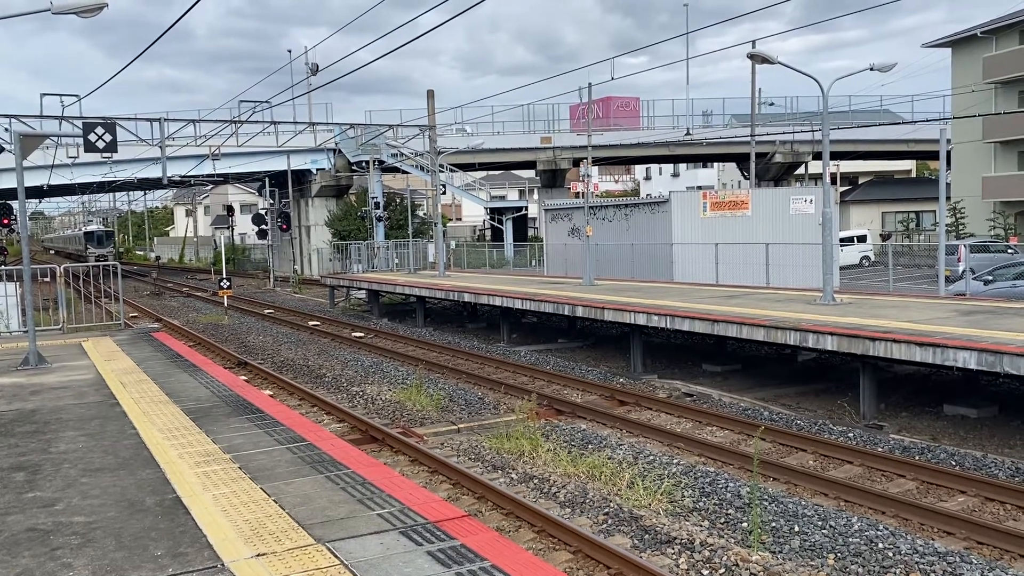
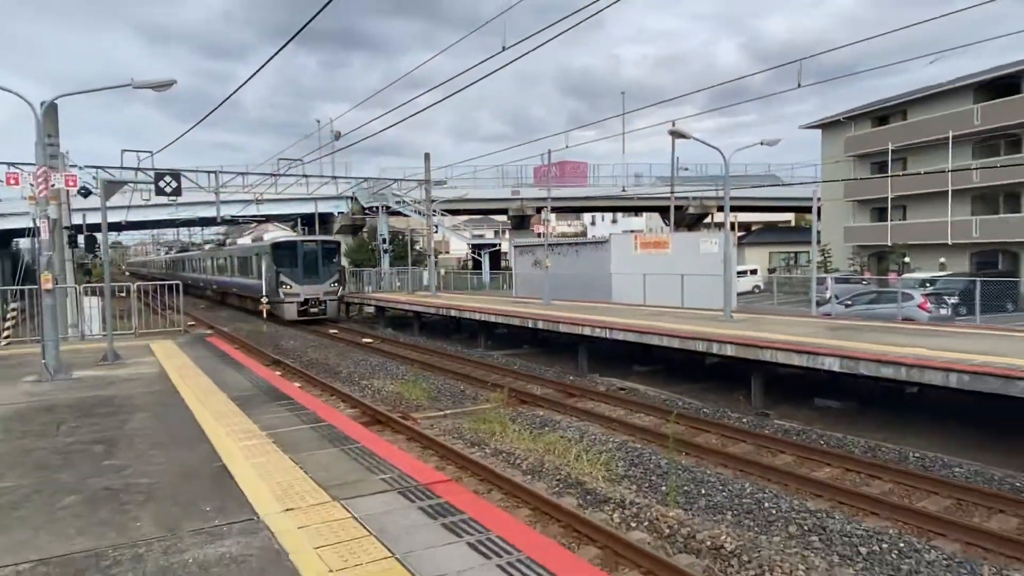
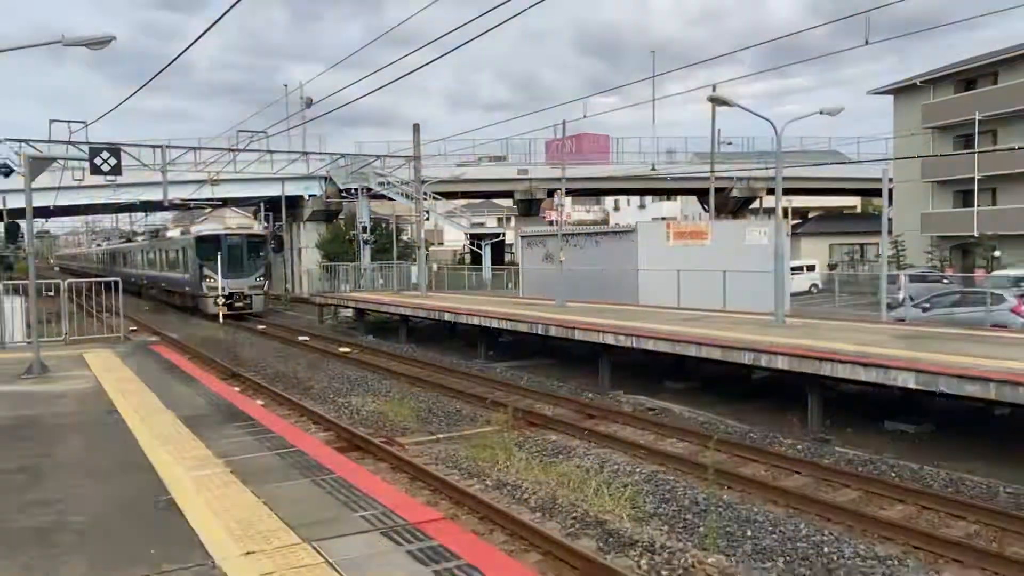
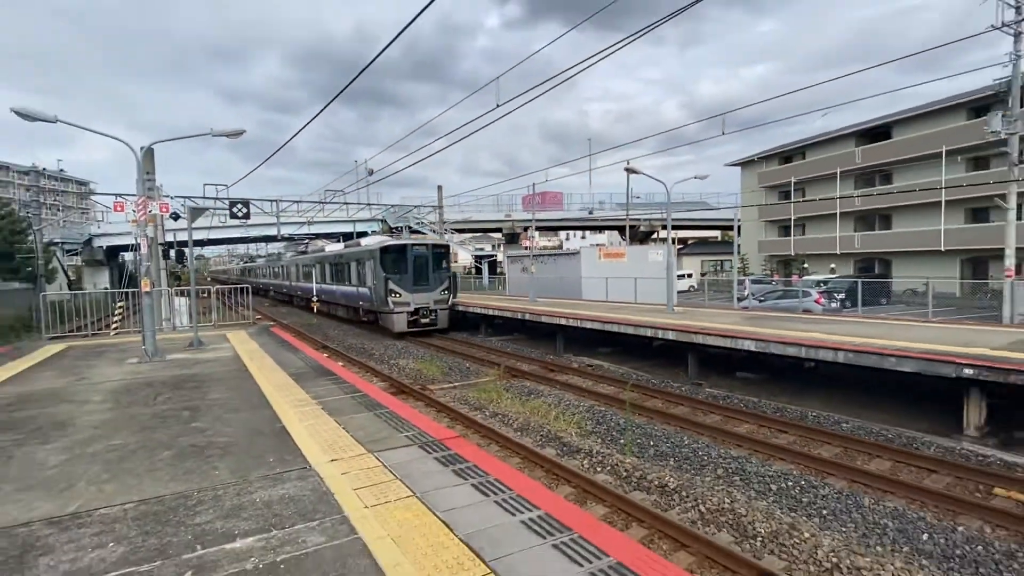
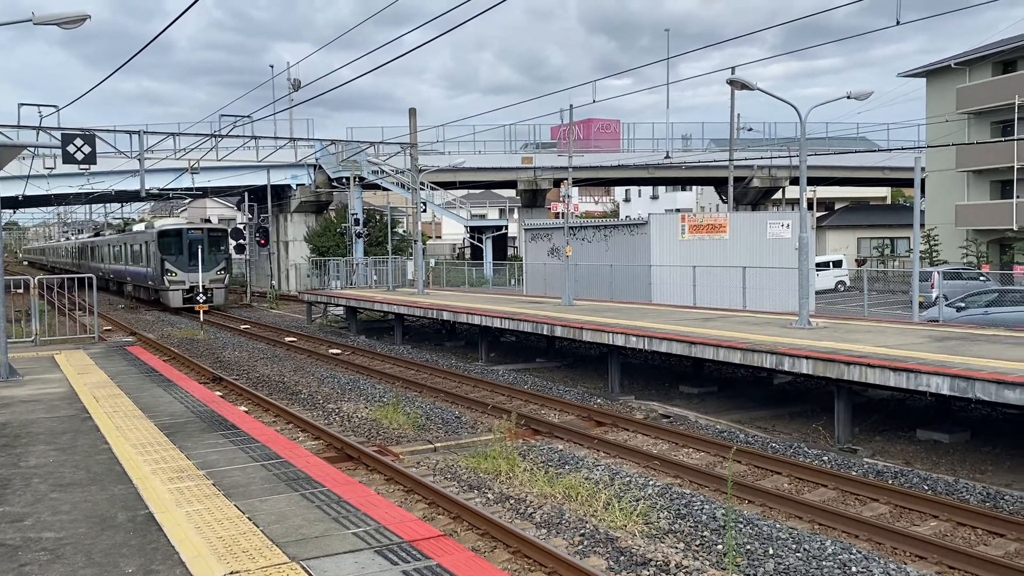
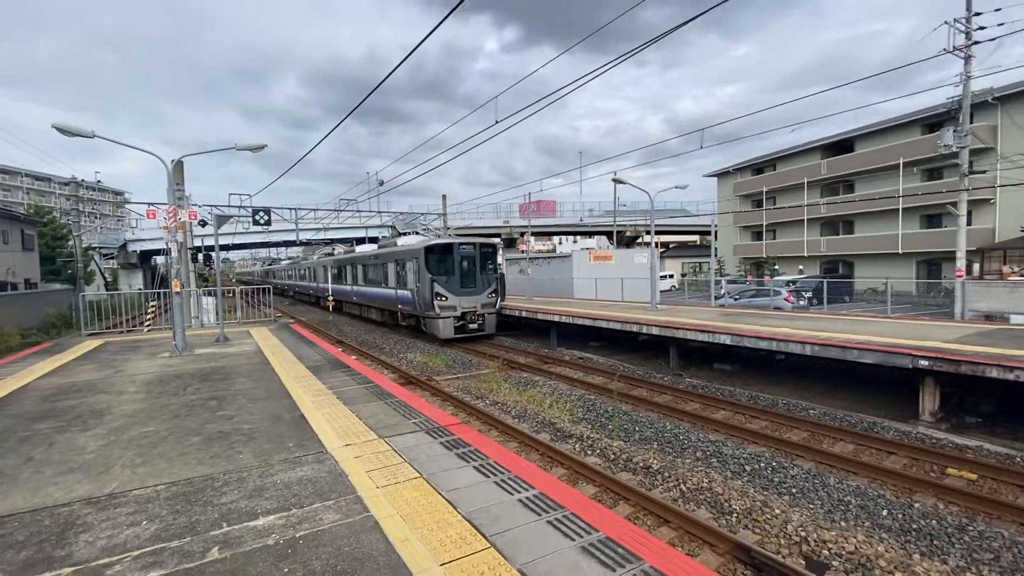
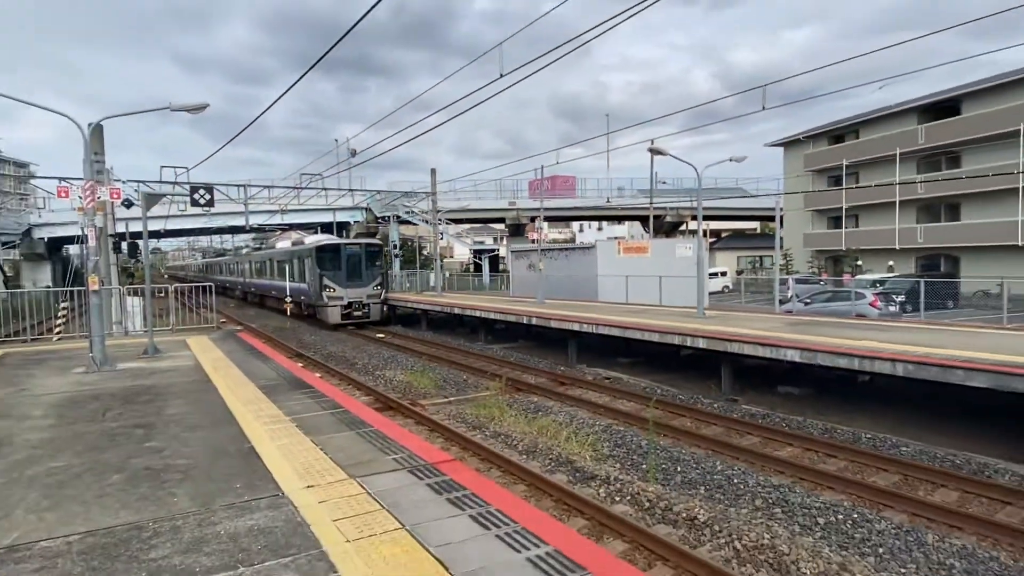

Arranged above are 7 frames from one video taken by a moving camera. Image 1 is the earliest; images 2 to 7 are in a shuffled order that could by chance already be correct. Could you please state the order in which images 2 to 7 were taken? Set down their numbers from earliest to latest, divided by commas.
5, 3, 2, 7, 4, 6
